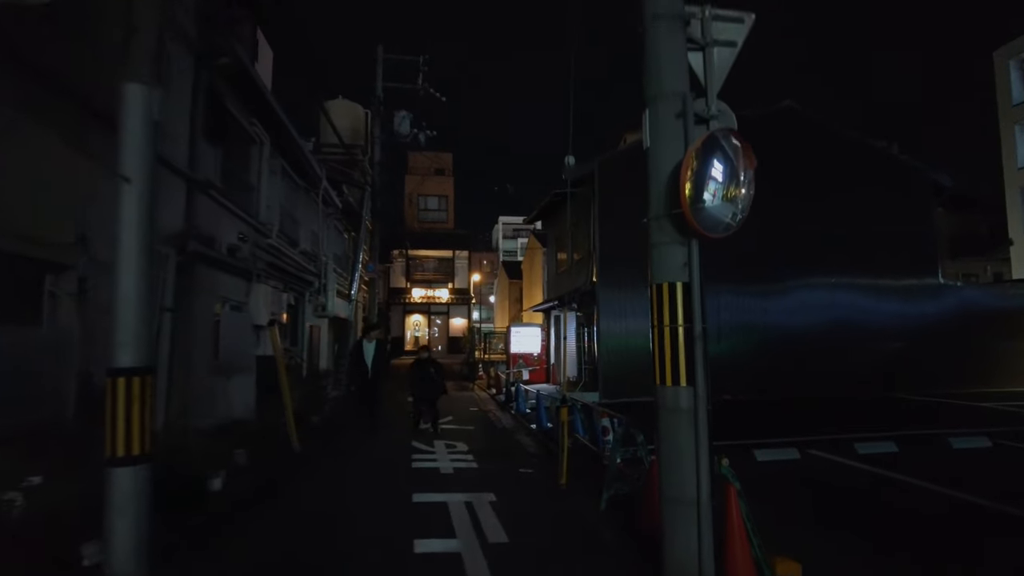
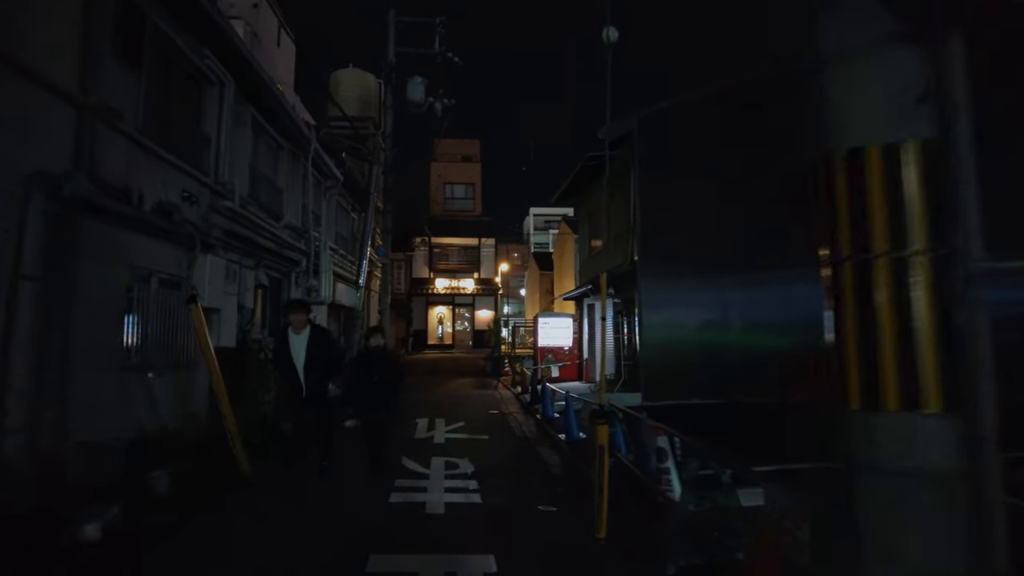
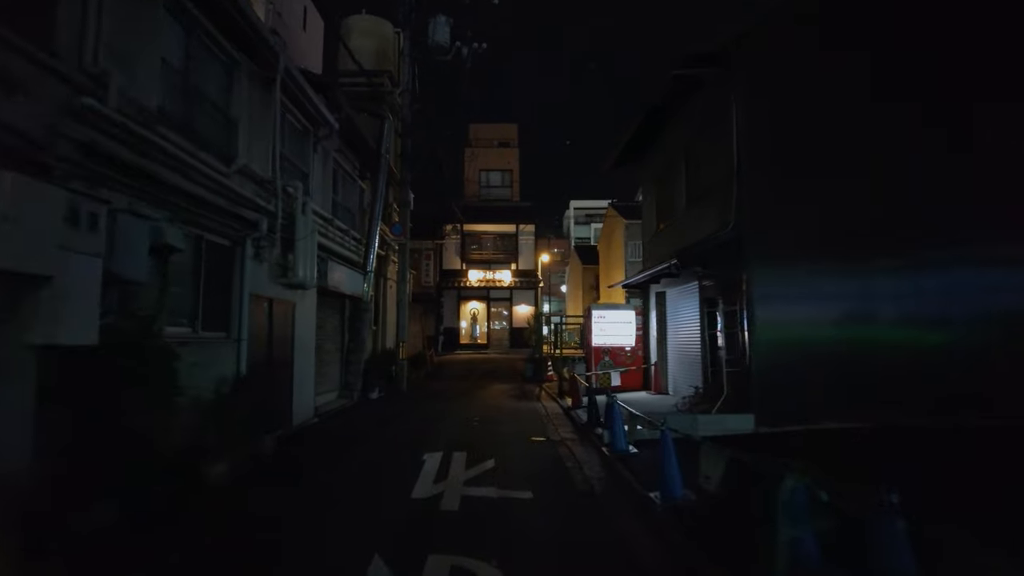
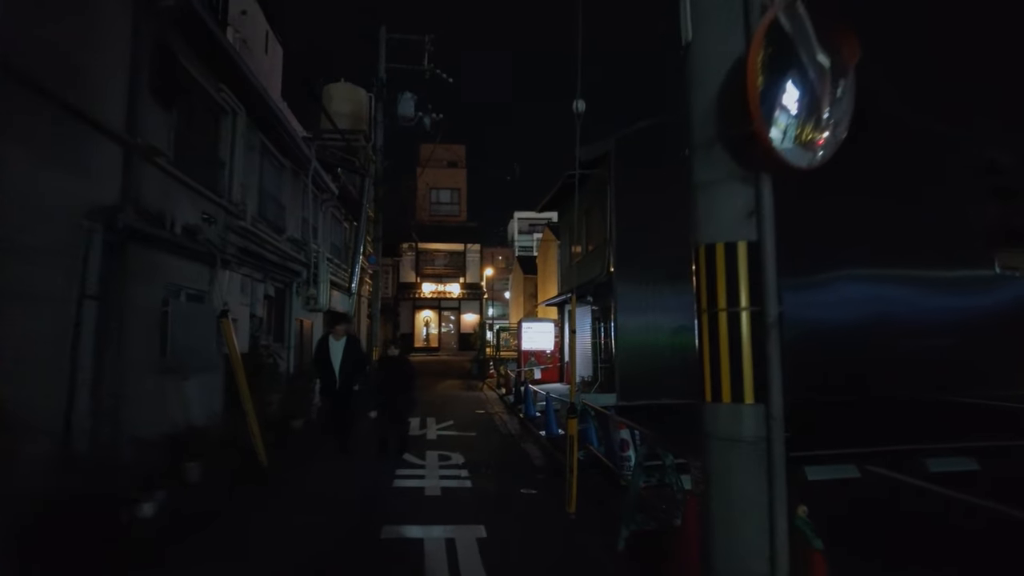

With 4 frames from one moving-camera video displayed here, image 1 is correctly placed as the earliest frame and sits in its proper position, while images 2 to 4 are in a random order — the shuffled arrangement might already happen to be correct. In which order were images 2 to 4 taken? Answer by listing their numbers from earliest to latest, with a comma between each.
4, 2, 3
